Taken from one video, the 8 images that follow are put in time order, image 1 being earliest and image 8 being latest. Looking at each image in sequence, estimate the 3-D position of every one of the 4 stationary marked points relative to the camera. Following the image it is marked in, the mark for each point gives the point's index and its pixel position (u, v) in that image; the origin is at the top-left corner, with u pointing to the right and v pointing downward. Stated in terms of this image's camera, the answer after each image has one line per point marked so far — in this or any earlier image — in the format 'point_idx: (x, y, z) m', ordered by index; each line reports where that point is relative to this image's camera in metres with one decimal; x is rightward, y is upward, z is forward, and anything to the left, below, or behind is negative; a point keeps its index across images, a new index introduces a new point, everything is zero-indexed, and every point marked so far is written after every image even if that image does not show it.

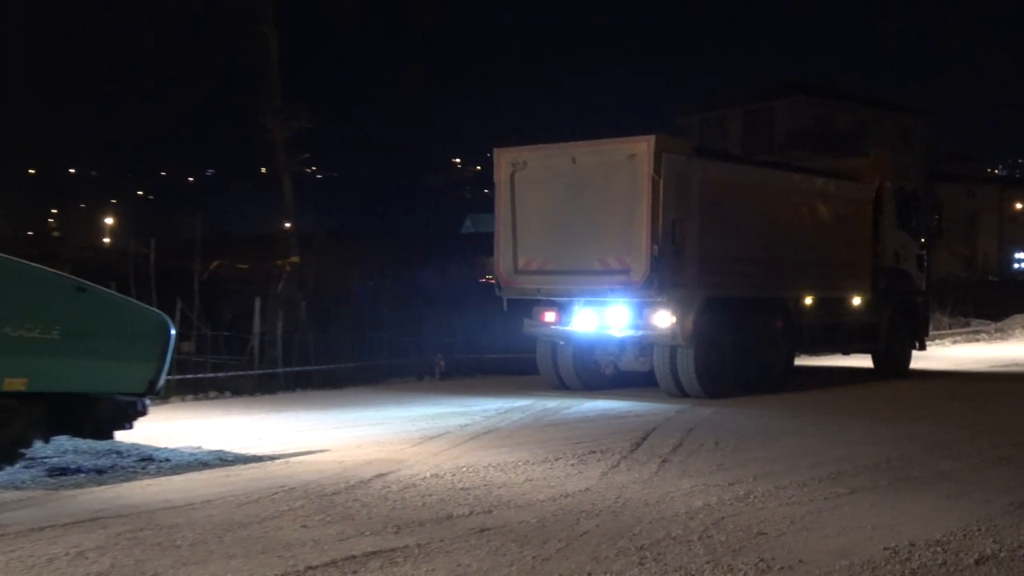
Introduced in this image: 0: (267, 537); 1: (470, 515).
0: (-2.0, -2.0, +6.0) m
1: (-0.3, -2.0, +6.5) m
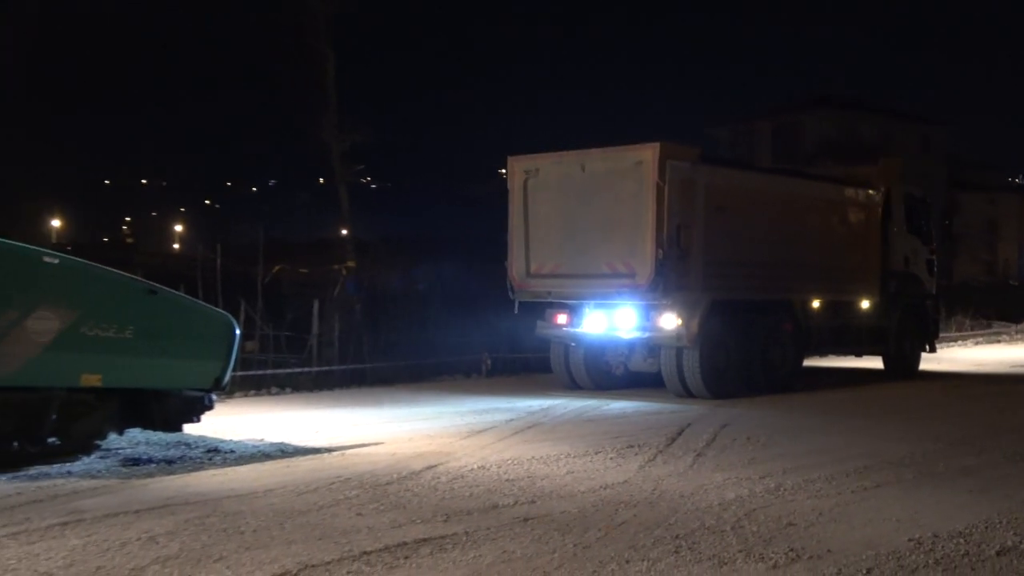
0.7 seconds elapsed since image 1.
0: (-1.6, -2.0, +6.4) m
1: (0.0, -2.0, +6.8) m
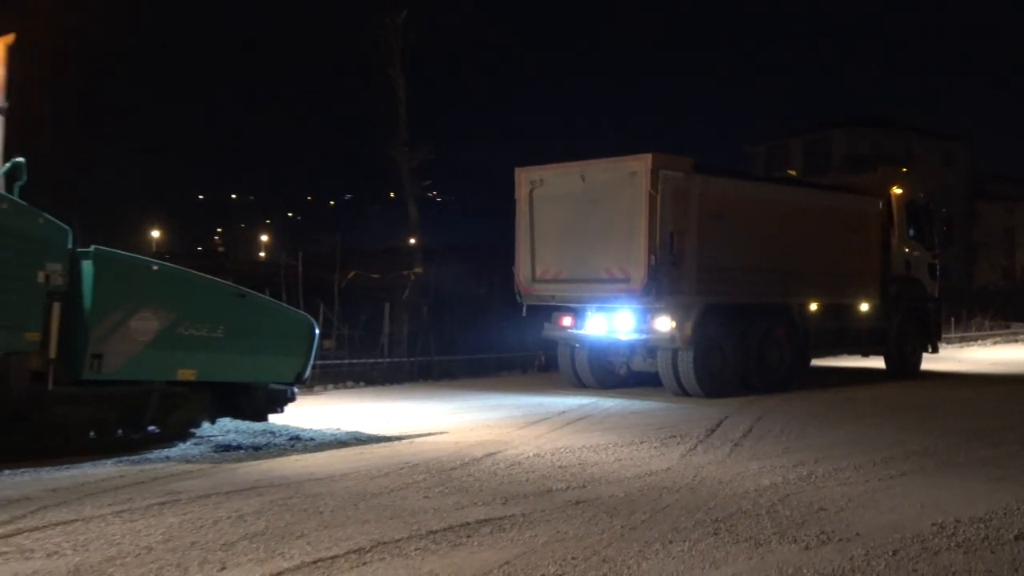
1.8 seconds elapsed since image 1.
0: (-1.1, -2.1, +7.1) m
1: (+0.6, -2.0, +7.5) m
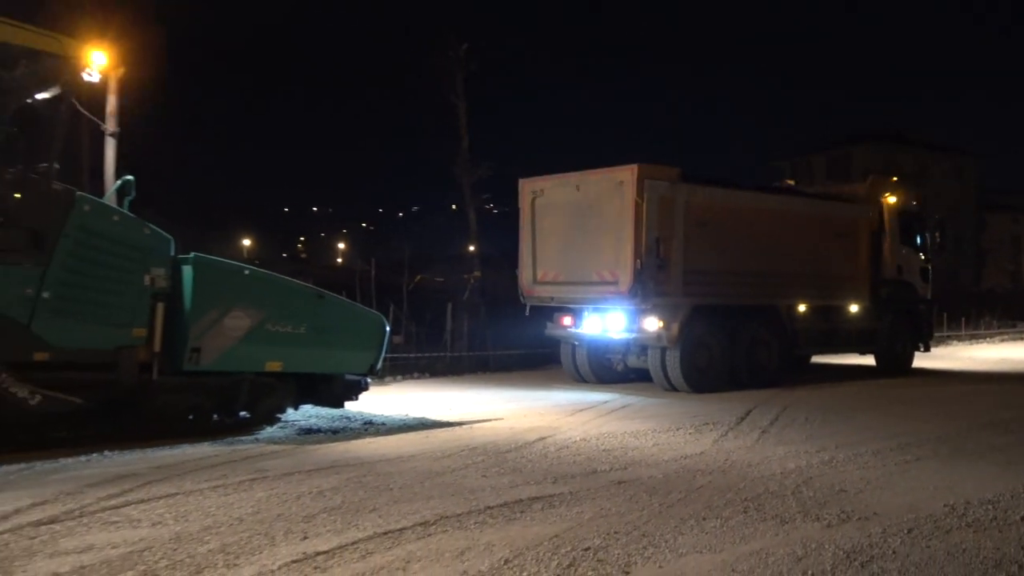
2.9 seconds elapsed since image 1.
0: (-0.6, -2.1, +7.9) m
1: (+1.1, -2.1, +8.3) m
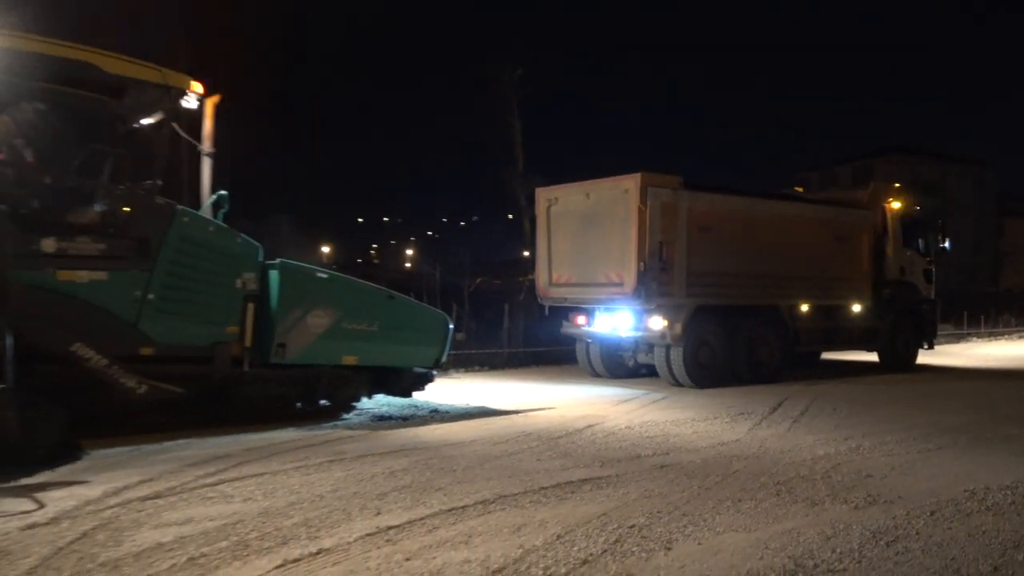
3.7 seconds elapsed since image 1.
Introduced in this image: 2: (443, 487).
0: (0.0, -2.1, +8.8) m
1: (+1.7, -2.1, +9.0) m
2: (-0.8, -2.2, +8.3) m
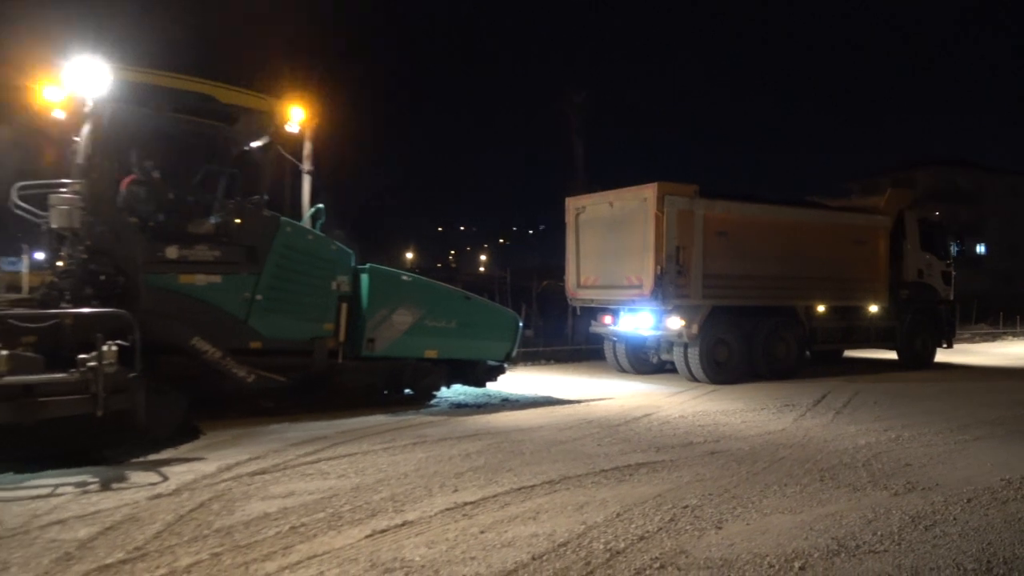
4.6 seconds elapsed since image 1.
0: (+0.9, -2.1, +9.7) m
1: (+2.6, -2.1, +9.9) m
2: (0.0, -2.3, +9.3) m
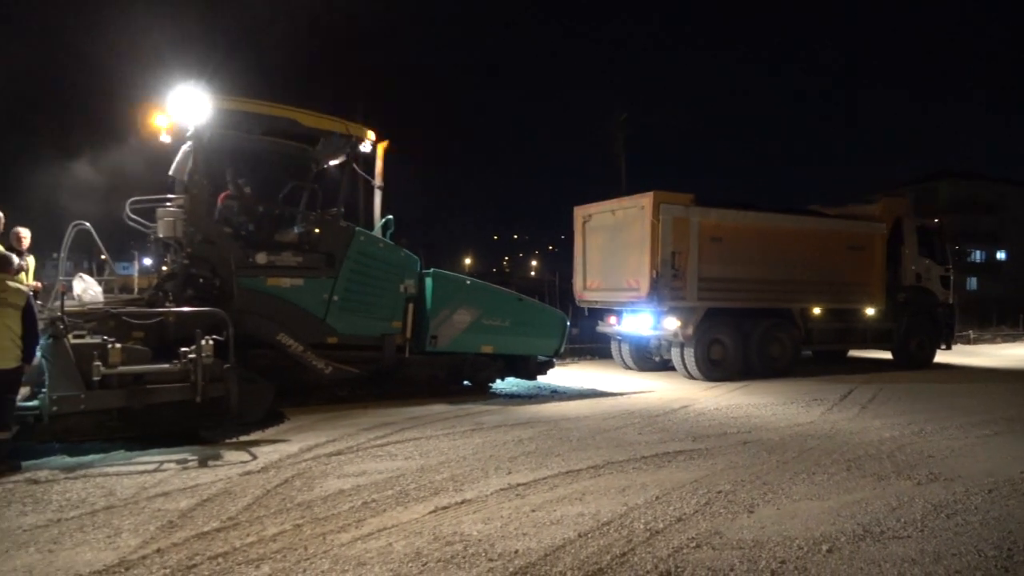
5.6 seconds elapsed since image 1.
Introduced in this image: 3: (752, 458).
0: (+1.6, -2.2, +10.7) m
1: (+3.3, -2.1, +10.7) m
2: (+0.7, -2.3, +10.3) m
3: (+3.2, -2.3, +9.9) m
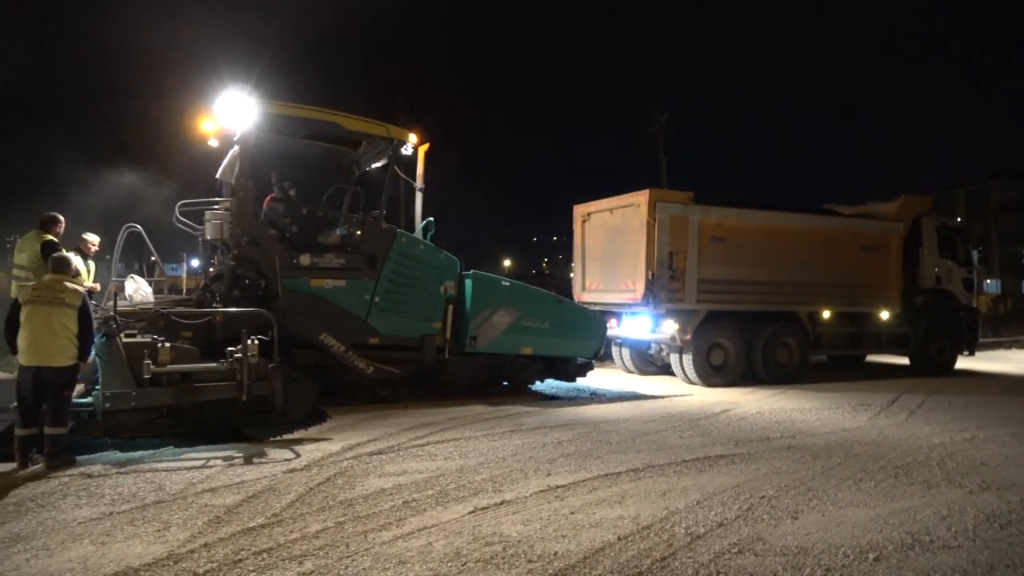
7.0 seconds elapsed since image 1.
0: (+2.1, -2.2, +10.6) m
1: (+3.8, -2.2, +10.5) m
2: (+1.3, -2.3, +10.3) m
3: (+3.8, -2.3, +9.7) m
